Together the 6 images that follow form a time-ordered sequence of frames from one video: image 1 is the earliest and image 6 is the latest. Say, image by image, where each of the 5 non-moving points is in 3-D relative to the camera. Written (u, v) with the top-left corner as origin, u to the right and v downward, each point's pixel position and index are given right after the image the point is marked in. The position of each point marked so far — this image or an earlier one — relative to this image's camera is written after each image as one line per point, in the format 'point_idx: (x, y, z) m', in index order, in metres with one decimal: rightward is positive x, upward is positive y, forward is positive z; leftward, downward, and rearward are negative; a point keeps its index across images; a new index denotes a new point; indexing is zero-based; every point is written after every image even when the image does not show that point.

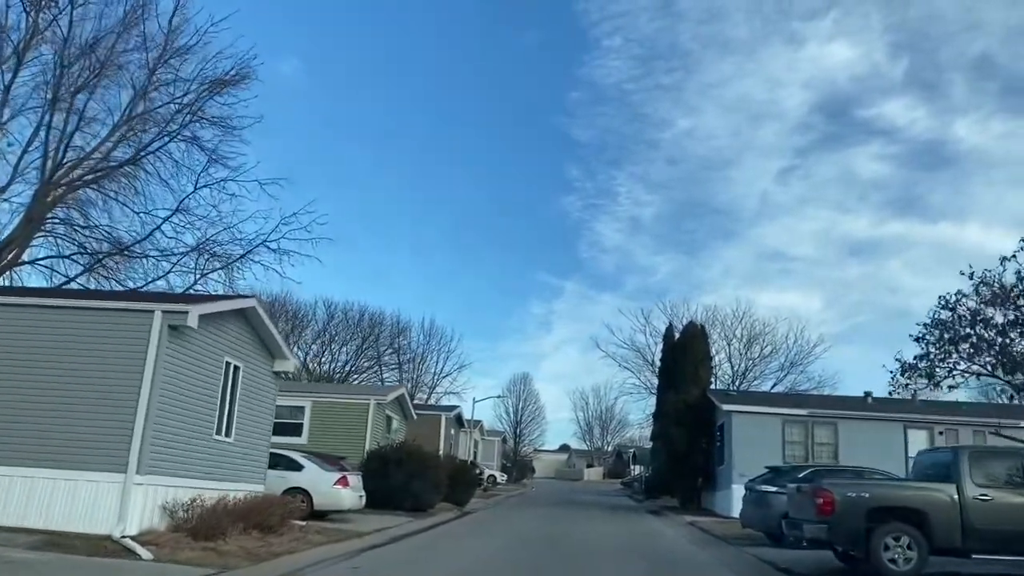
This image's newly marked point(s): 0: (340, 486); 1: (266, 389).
0: (-3.6, -4.1, +18.9) m
1: (-4.6, -1.9, +16.9) m
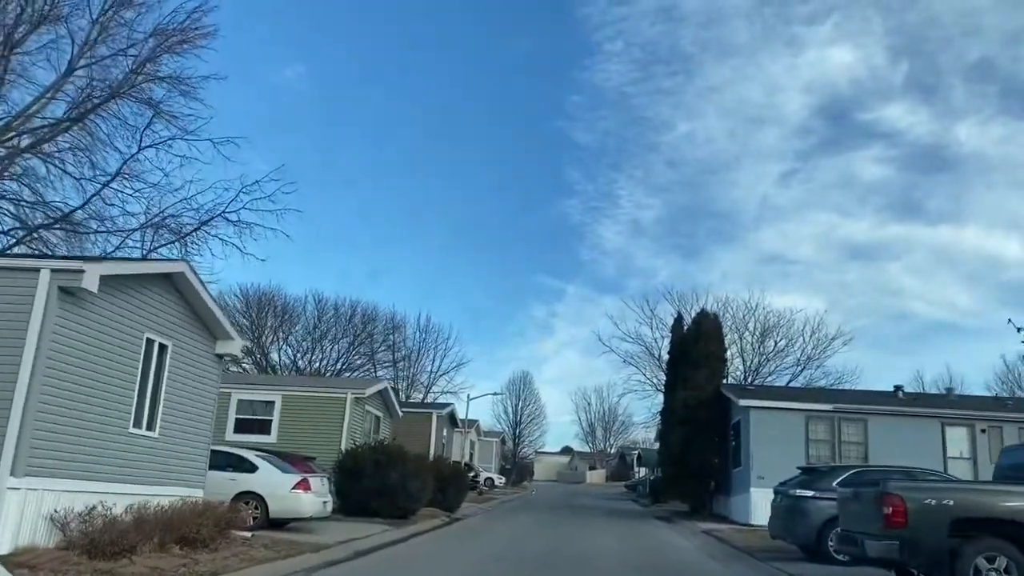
0: (-3.8, -3.6, +16.2) m
1: (-4.8, -1.3, +14.2) m
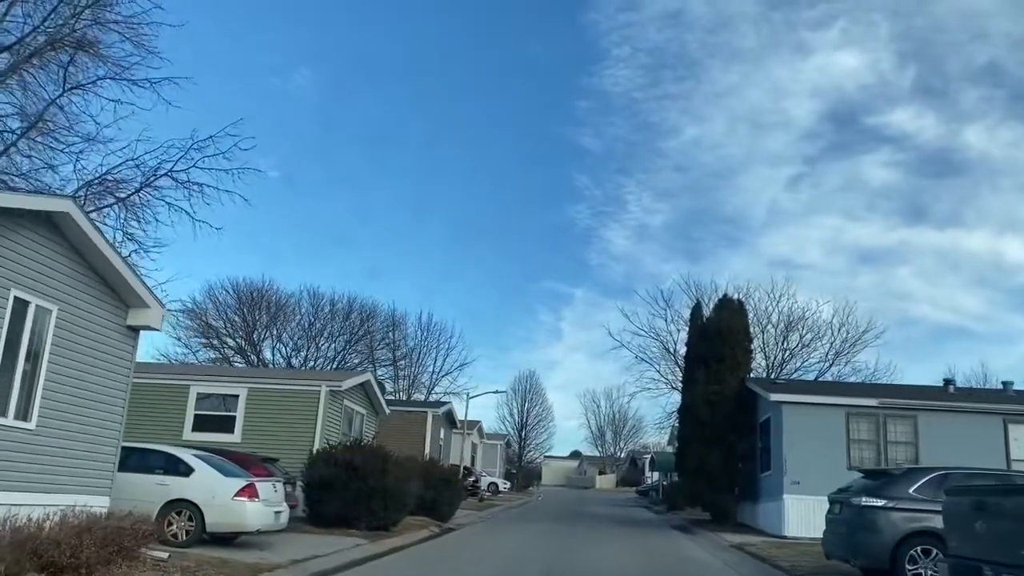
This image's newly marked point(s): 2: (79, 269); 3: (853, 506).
0: (-3.9, -3.0, +13.2) m
1: (-4.9, -0.8, +11.2) m
2: (-4.9, +0.1, +10.5) m
3: (+4.4, -2.8, +11.7) m
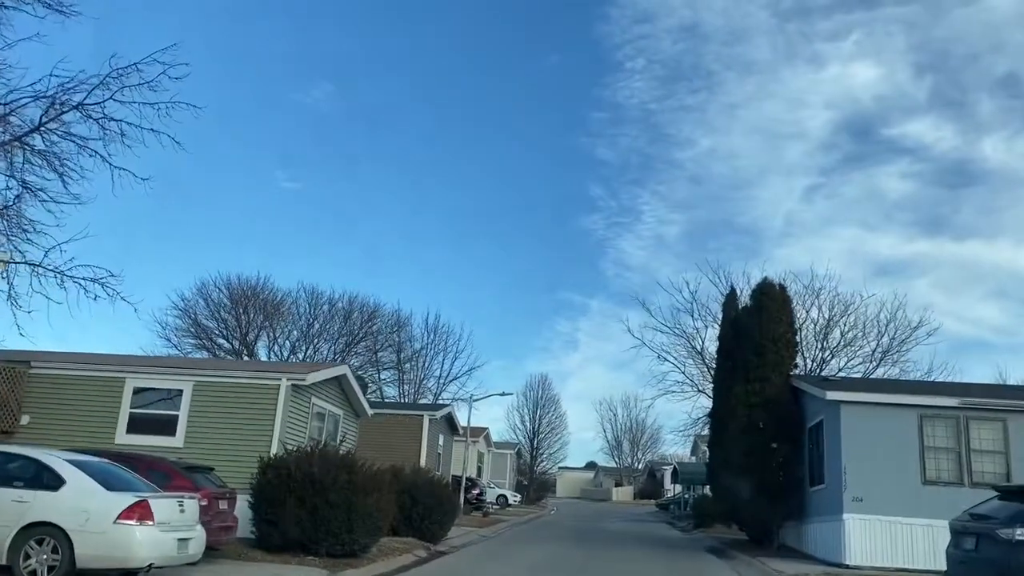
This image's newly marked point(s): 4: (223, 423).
0: (-4.0, -2.4, +9.6) m
1: (-5.0, -0.2, +7.6) m
2: (-5.1, +0.8, +6.9) m
3: (+4.2, -2.2, +8.0) m
4: (-5.3, -2.5, +16.9) m
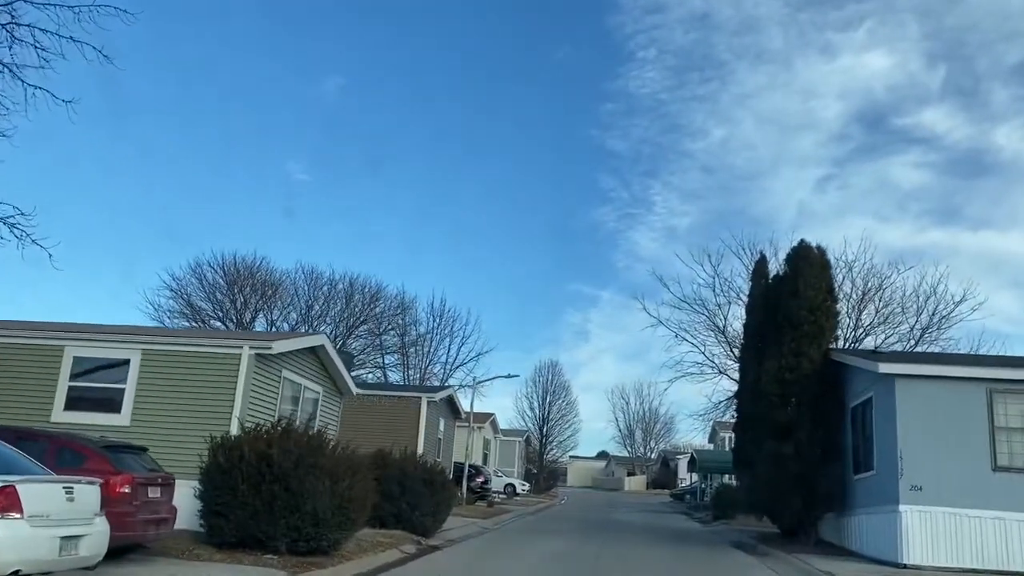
0: (-4.1, -1.7, +7.2) m
1: (-5.2, +0.5, +5.2) m
2: (-5.2, +1.4, +4.4) m
3: (+4.1, -1.5, +5.4) m
4: (-5.3, -1.7, +14.4) m
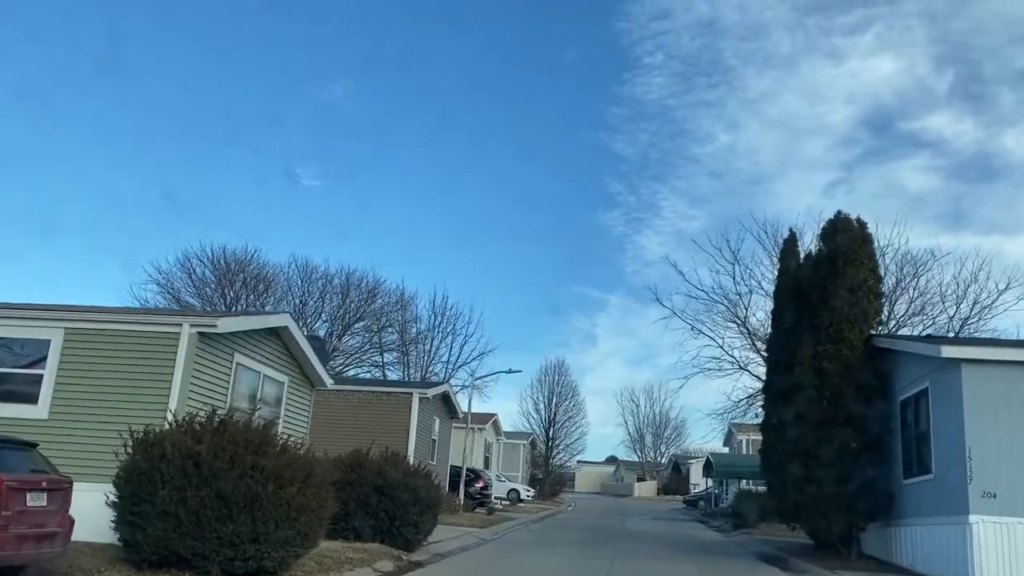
0: (-4.2, -1.3, +4.8) m
1: (-5.3, +1.0, +2.8) m
2: (-5.4, +1.9, +2.1) m
3: (+4.0, -1.0, +2.9) m
4: (-5.4, -1.3, +12.1) m
